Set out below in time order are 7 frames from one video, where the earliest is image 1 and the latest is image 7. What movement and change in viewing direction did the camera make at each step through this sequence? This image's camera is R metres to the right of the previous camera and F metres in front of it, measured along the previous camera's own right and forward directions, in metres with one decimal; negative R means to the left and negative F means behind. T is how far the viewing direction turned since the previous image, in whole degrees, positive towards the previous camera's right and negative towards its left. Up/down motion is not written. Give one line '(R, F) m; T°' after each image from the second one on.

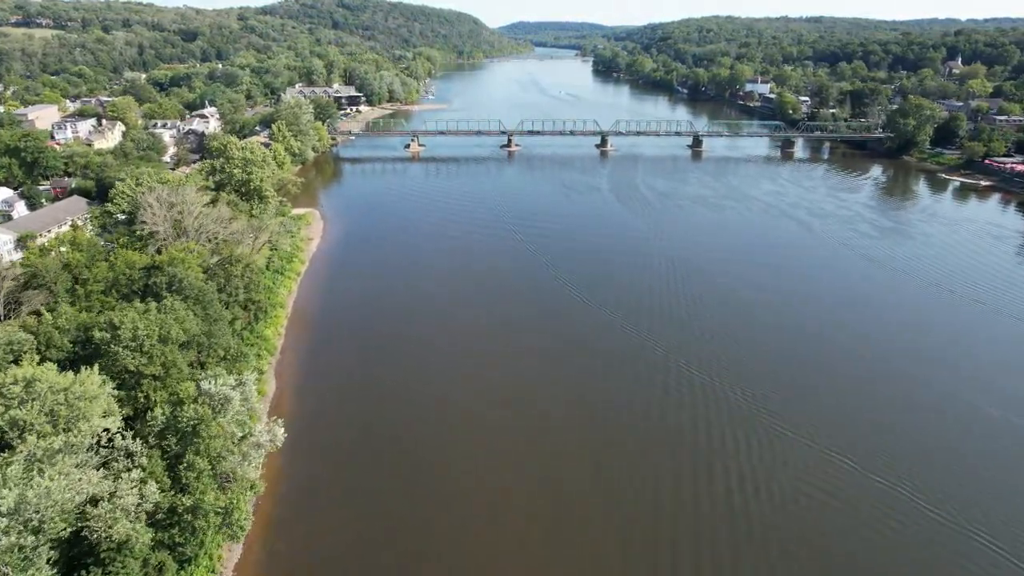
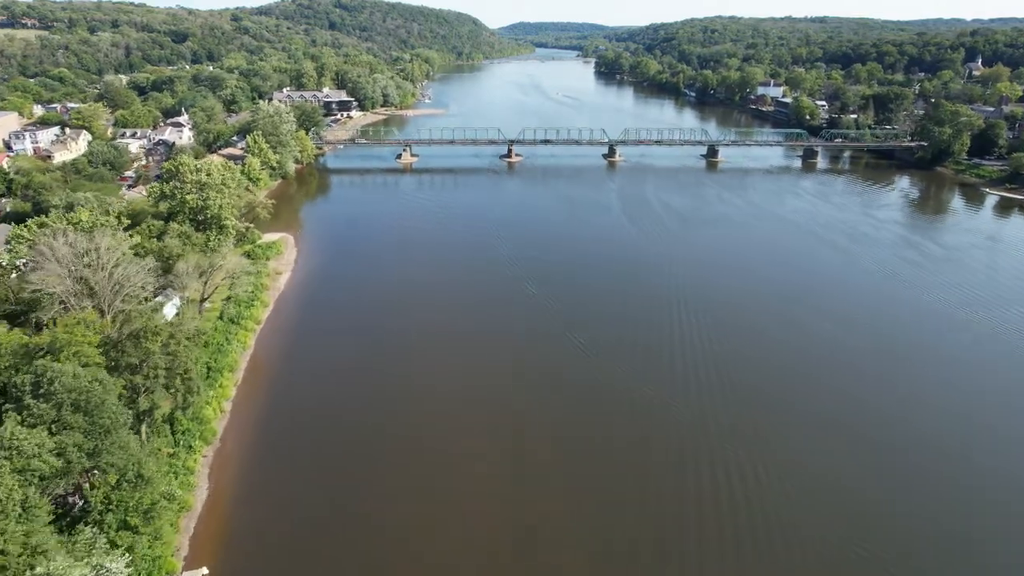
(0.0, +3.4) m; 0°
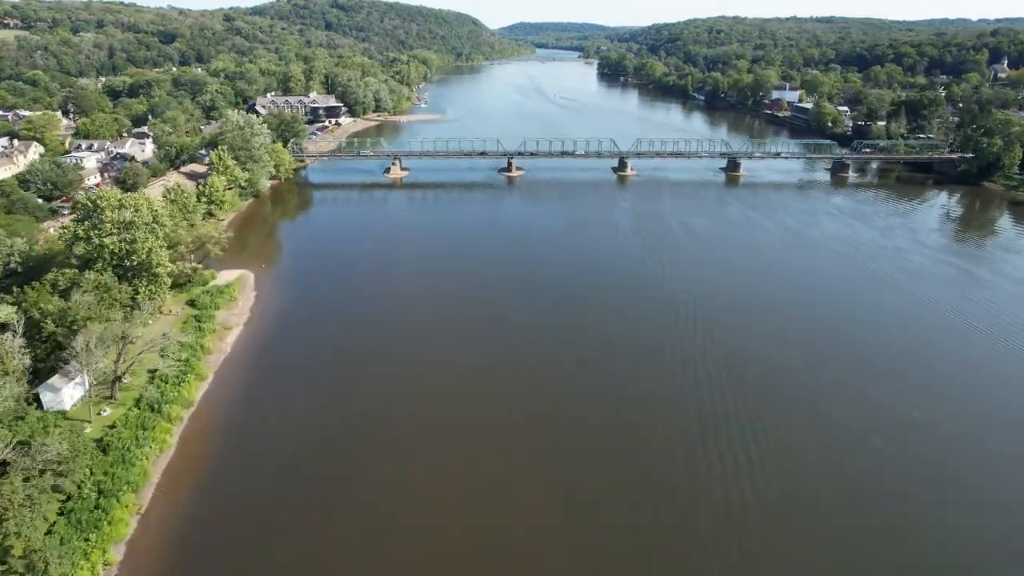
(0.0, +3.9) m; 0°
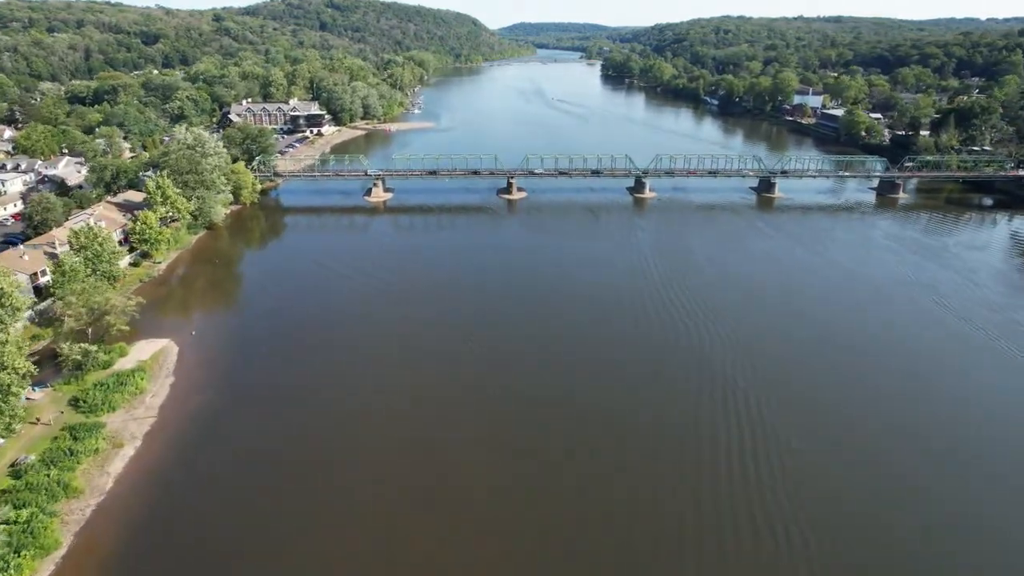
(0.0, +5.0) m; 0°
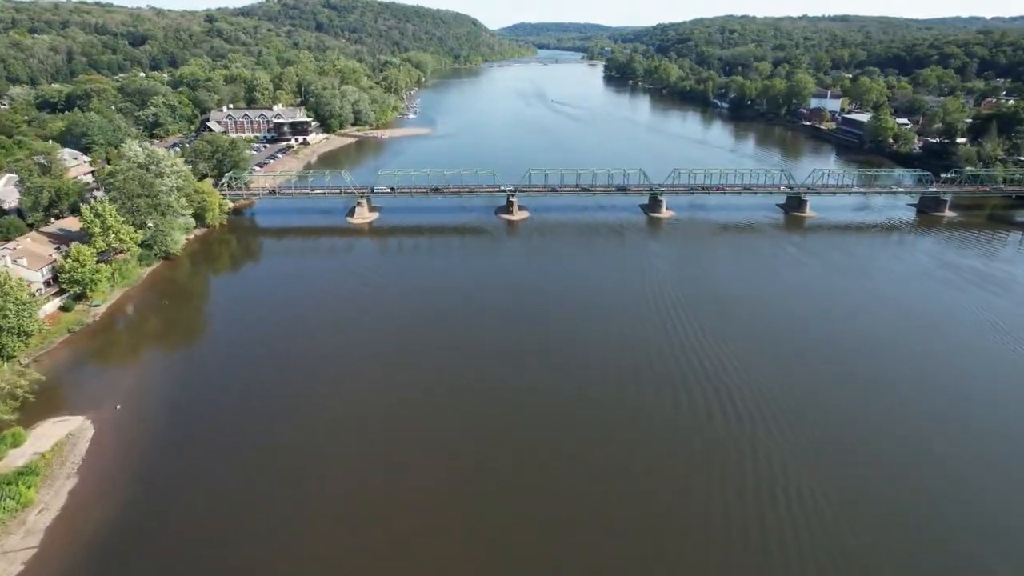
(0.0, +3.4) m; 0°
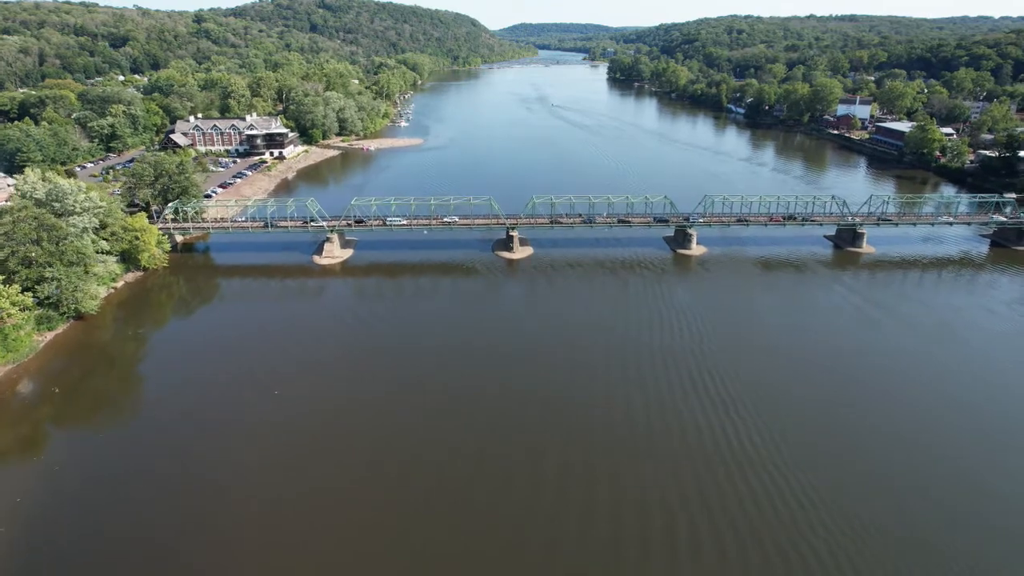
(0.0, +4.8) m; 0°
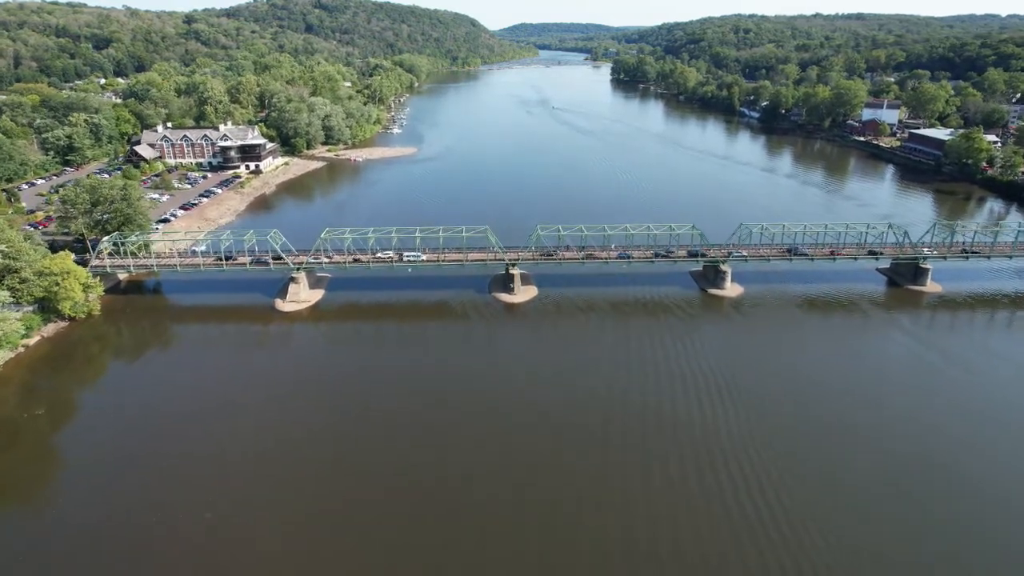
(0.0, +3.8) m; 0°
